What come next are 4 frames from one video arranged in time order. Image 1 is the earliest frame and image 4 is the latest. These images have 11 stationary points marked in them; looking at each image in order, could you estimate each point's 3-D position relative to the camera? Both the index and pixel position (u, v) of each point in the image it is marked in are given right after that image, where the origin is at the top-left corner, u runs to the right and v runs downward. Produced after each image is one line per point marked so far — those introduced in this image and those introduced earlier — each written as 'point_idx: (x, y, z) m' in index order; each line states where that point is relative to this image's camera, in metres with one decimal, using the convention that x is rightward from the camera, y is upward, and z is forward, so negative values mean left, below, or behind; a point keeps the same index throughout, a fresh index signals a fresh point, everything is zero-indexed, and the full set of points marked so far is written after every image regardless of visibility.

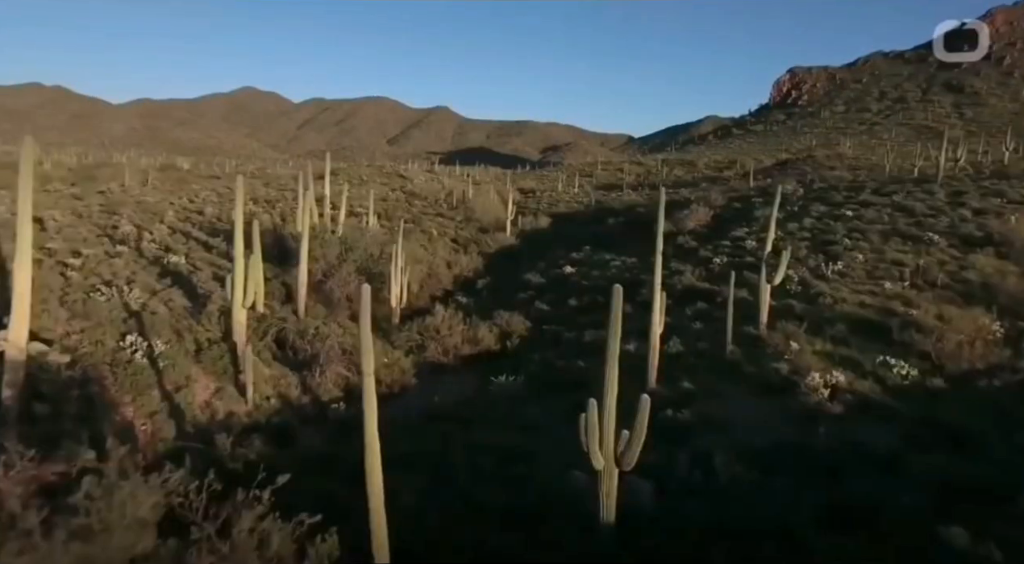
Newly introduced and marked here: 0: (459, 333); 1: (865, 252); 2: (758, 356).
0: (-1.4, -1.3, +17.3) m
1: (+9.8, +0.8, +19.1) m
2: (+4.7, -1.5, +13.0) m
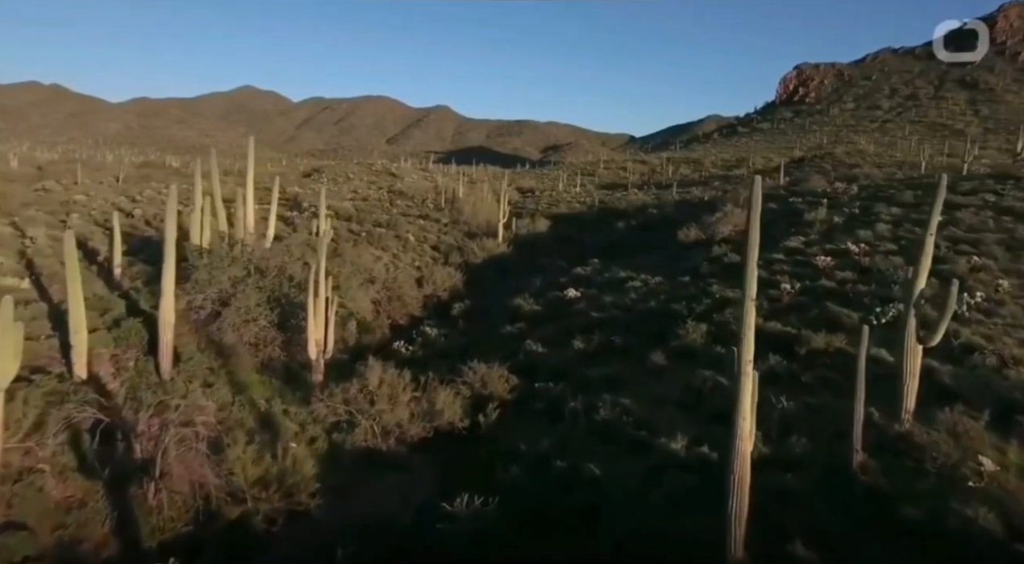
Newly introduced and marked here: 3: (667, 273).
0: (-1.8, -2.0, +11.5) m
1: (+9.4, +0.2, +13.3) m
2: (+4.3, -2.1, +7.2) m
3: (+4.2, +0.2, +18.7) m
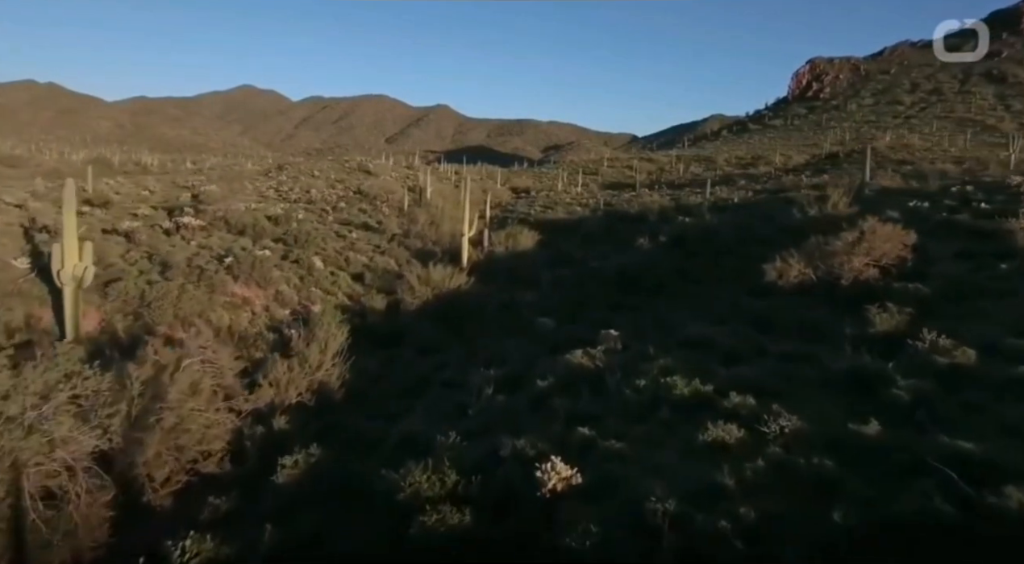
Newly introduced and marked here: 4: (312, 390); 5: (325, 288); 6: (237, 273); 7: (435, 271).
0: (-2.9, -3.4, +0.6) m
1: (+8.3, -1.3, +2.3) m
2: (+3.2, -3.6, -3.8) m
3: (+3.2, -1.2, +7.7) m
4: (-3.0, -1.7, +10.5) m
5: (-5.1, -0.1, +18.4) m
6: (-7.0, +0.3, +17.4) m
7: (-2.3, +0.3, +19.6) m
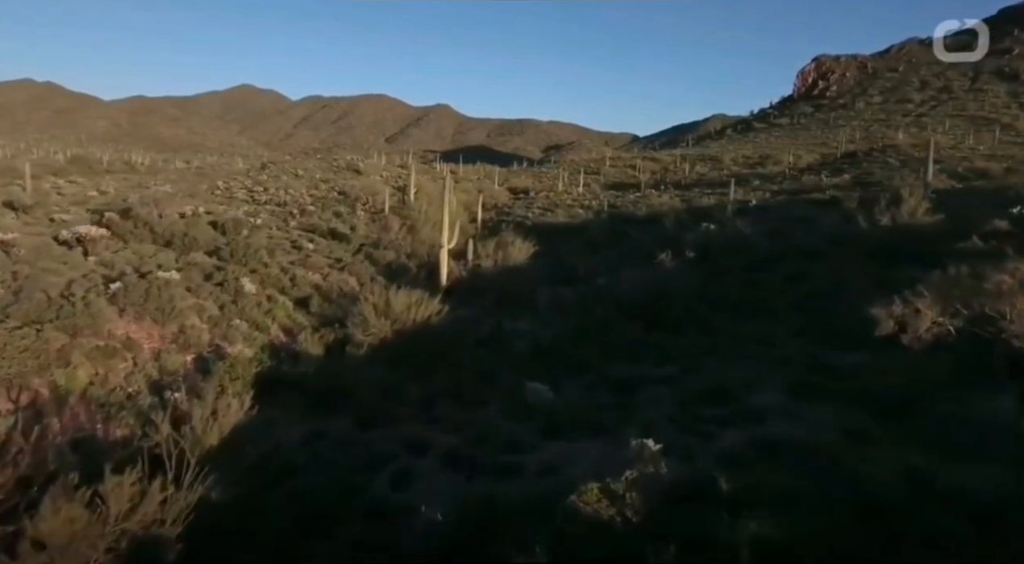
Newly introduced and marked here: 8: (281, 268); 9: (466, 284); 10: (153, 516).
0: (-3.2, -4.0, -3.9) m
1: (+8.0, -1.9, -2.1) m
2: (+2.8, -4.2, -8.3) m
3: (+2.9, -1.8, +3.2) m
4: (-3.3, -2.3, +6.1) m
5: (-5.4, -0.7, +14.0) m
6: (-7.3, -0.3, +13.0) m
7: (-2.6, -0.3, +15.2) m
8: (-6.0, +0.4, +18.3) m
9: (-1.2, +0.1, +19.2) m
10: (-3.3, -2.1, +6.4) m
